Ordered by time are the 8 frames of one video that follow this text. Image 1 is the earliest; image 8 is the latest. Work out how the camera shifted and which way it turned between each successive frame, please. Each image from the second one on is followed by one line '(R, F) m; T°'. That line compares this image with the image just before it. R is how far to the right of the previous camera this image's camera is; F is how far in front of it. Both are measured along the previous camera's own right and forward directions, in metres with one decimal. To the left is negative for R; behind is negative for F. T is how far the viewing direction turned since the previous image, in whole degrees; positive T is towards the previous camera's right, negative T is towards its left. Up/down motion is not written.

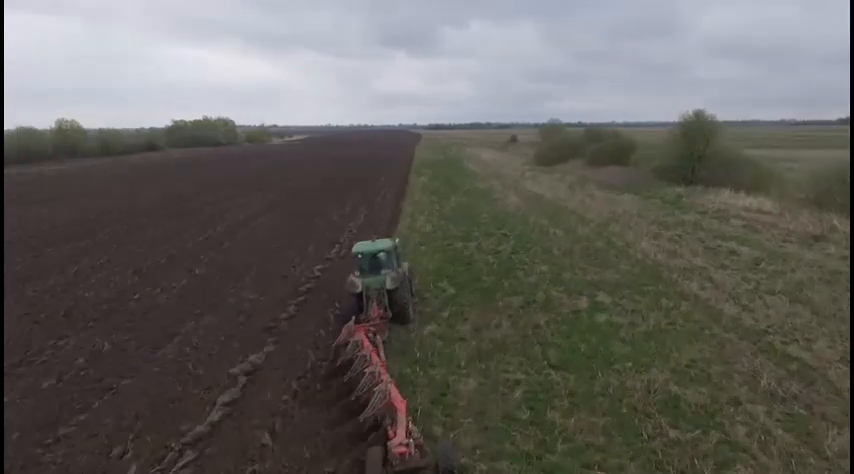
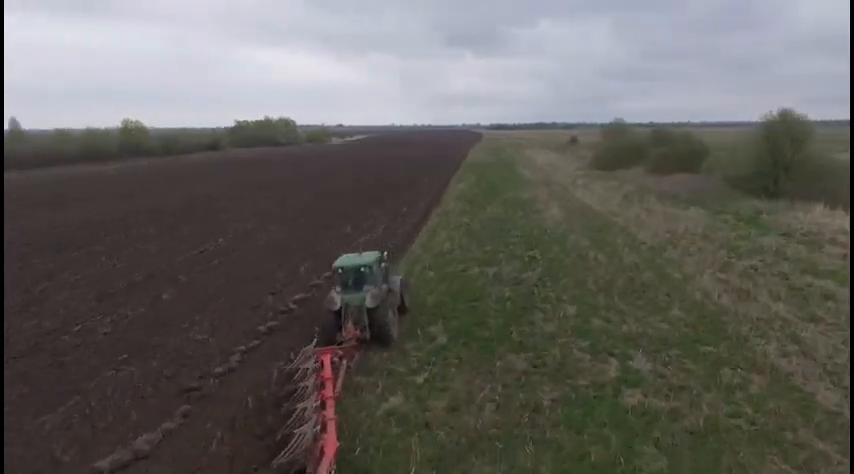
(+1.7, +3.1) m; -7°
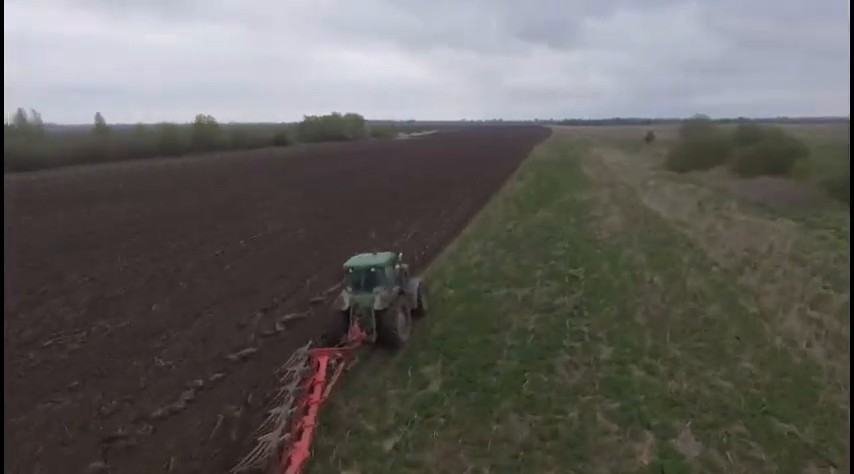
(+1.4, +2.2) m; -8°
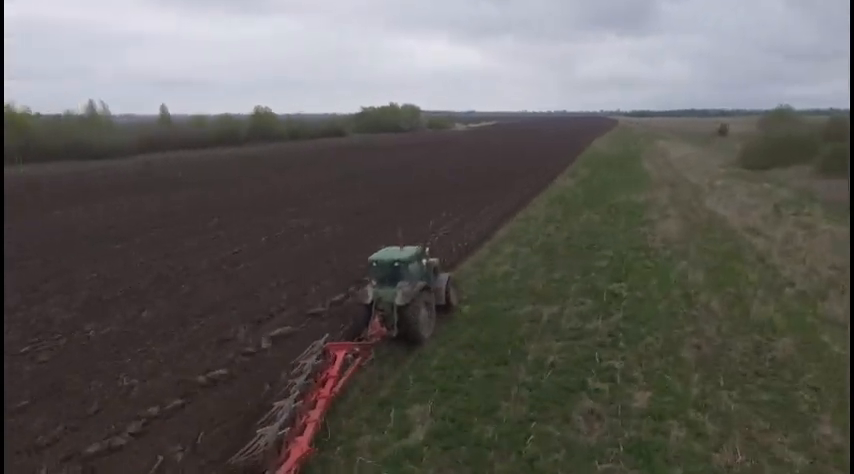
(+1.1, +1.8) m; -6°
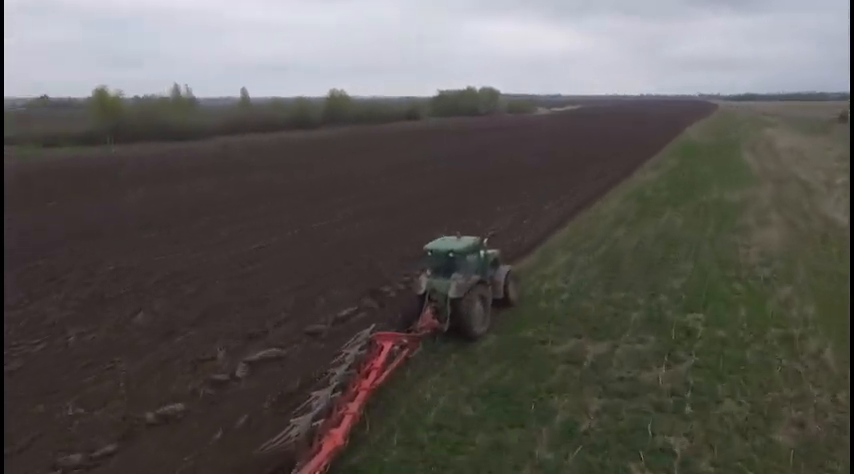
(+1.2, +2.3) m; -9°
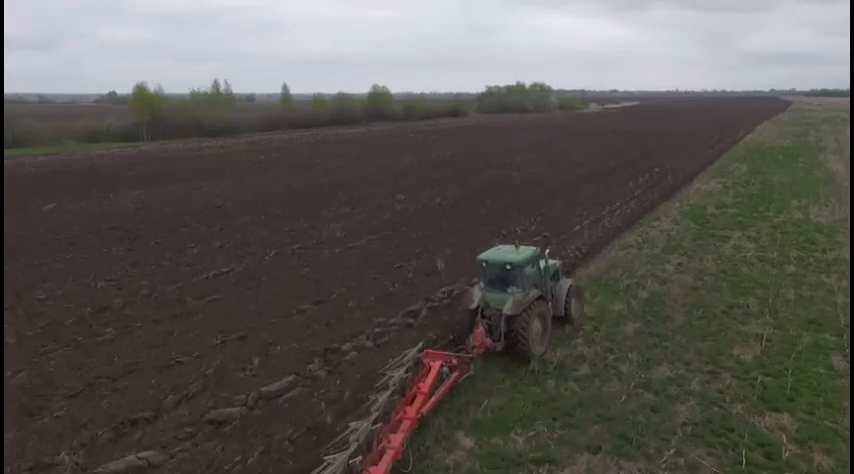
(+1.4, +3.4) m; -5°
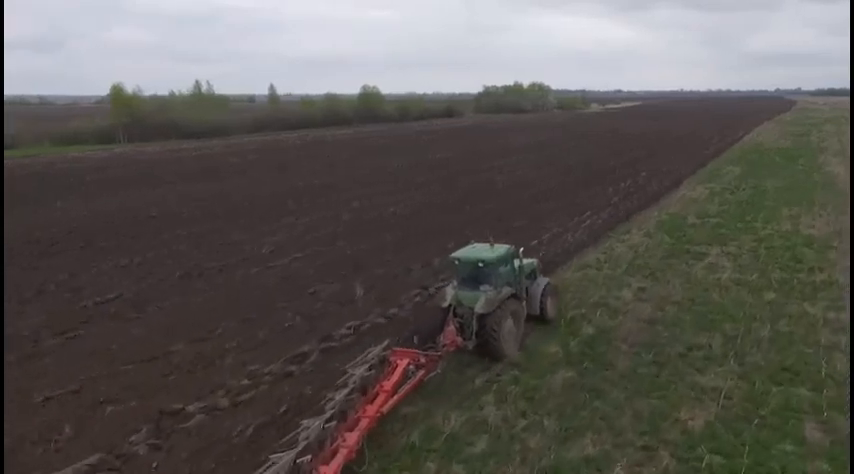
(+2.2, +2.1) m; -1°
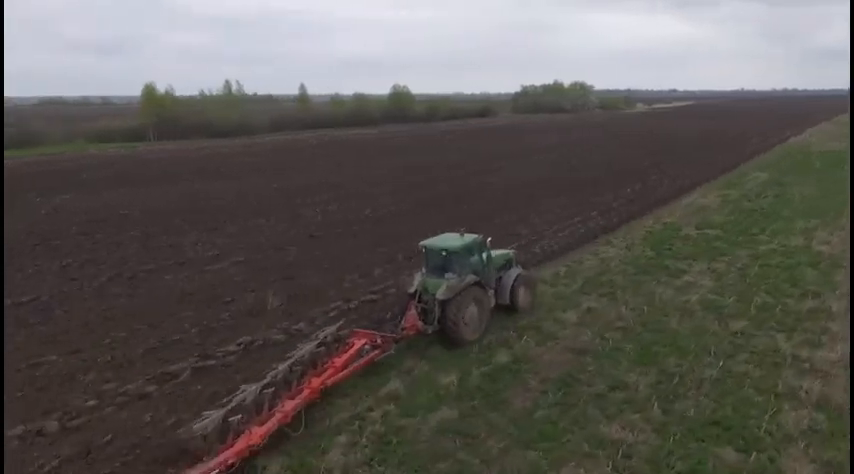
(+2.8, +1.3) m; -5°
